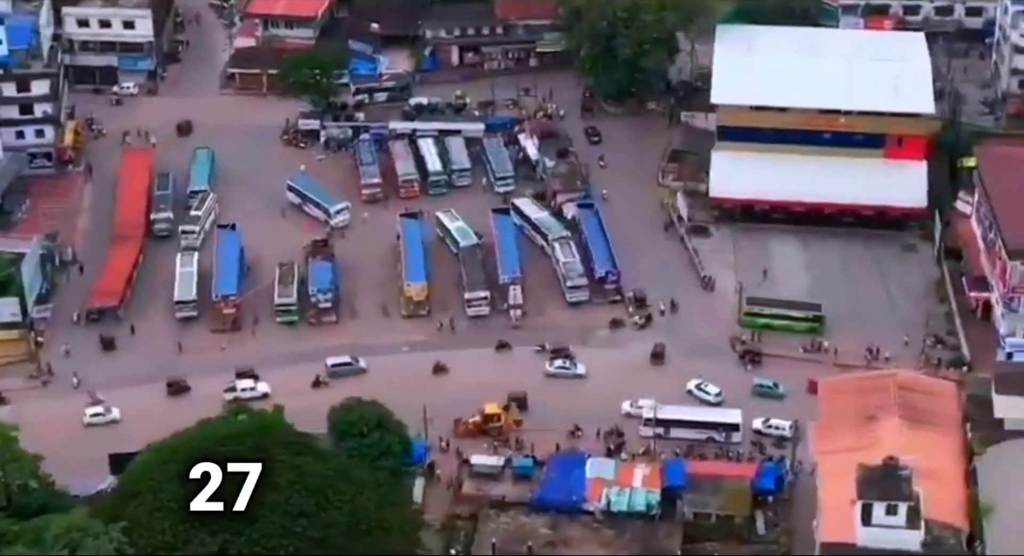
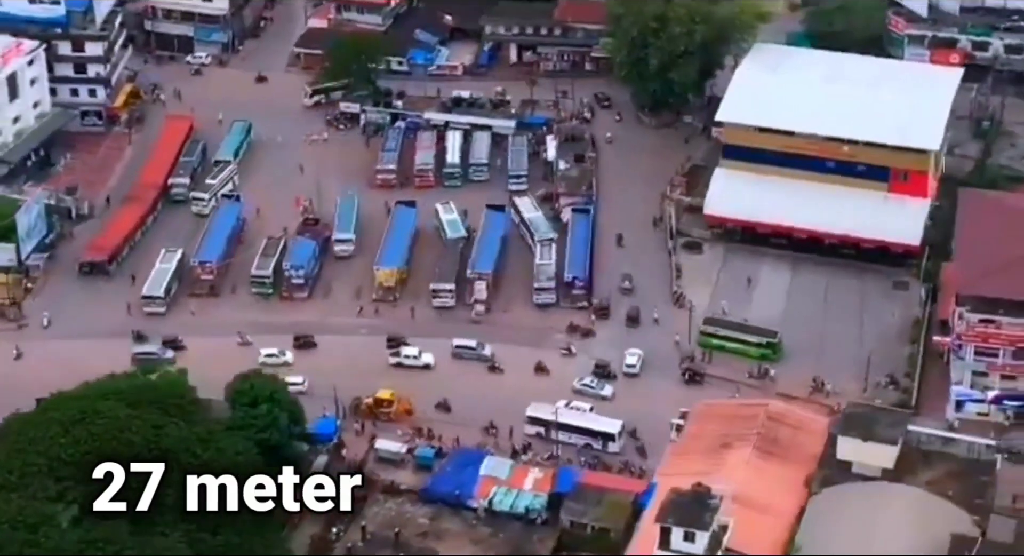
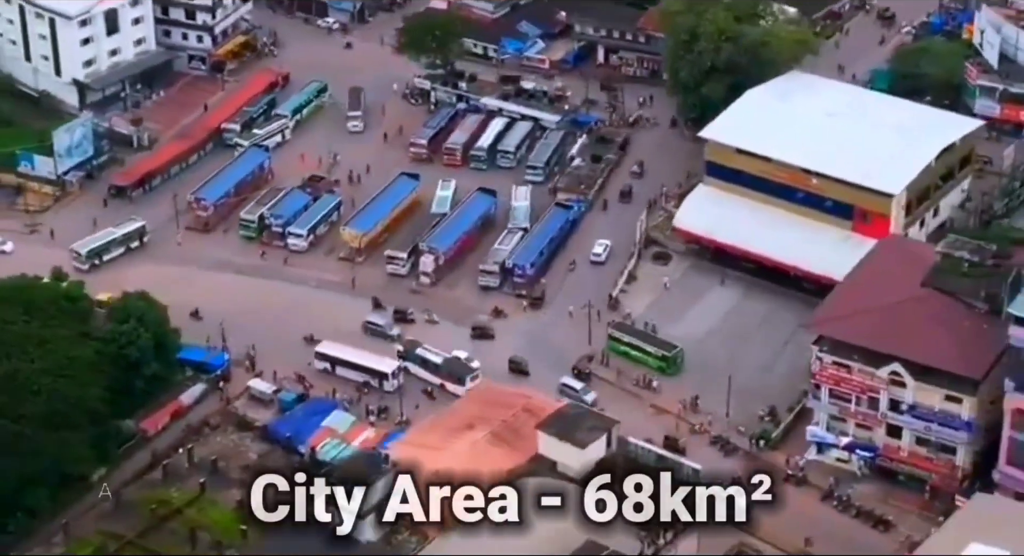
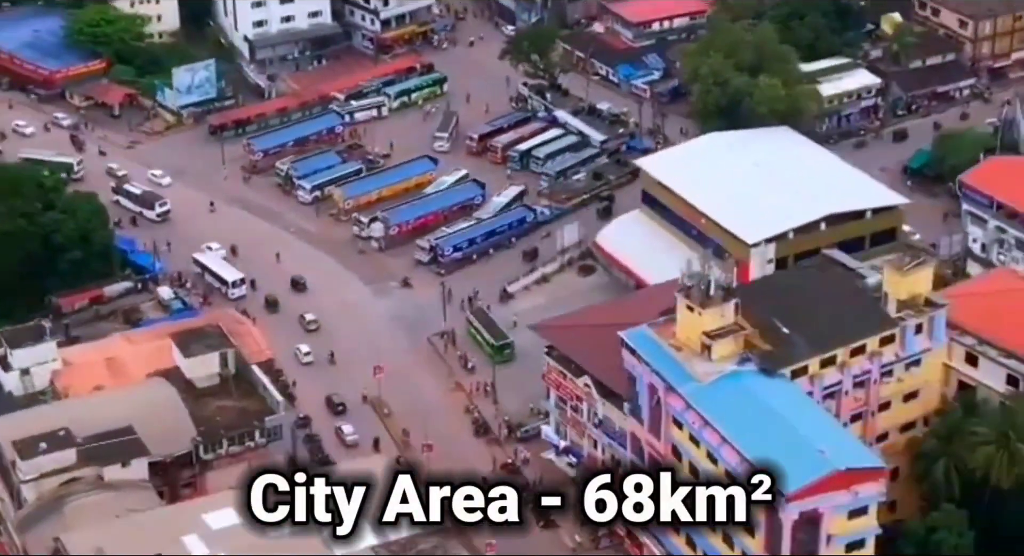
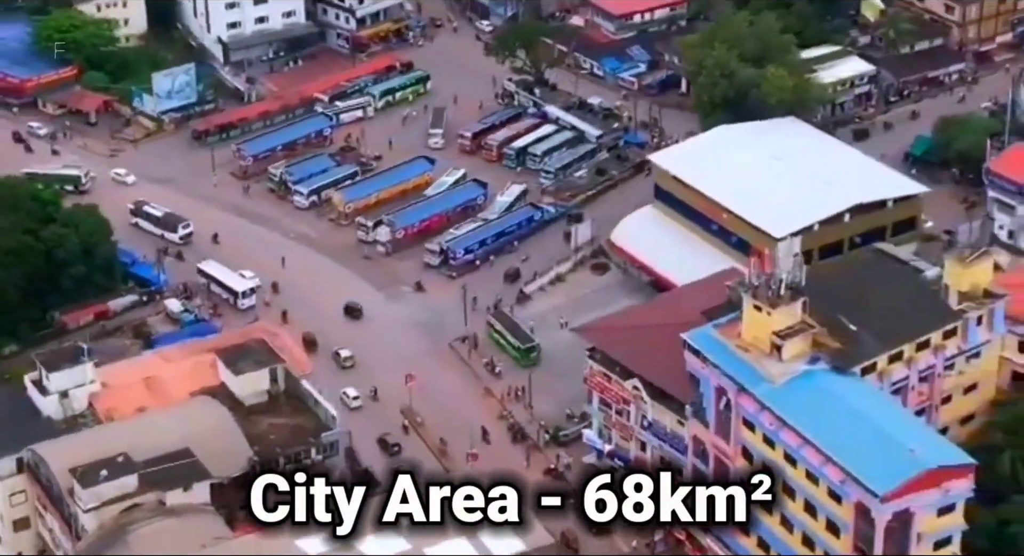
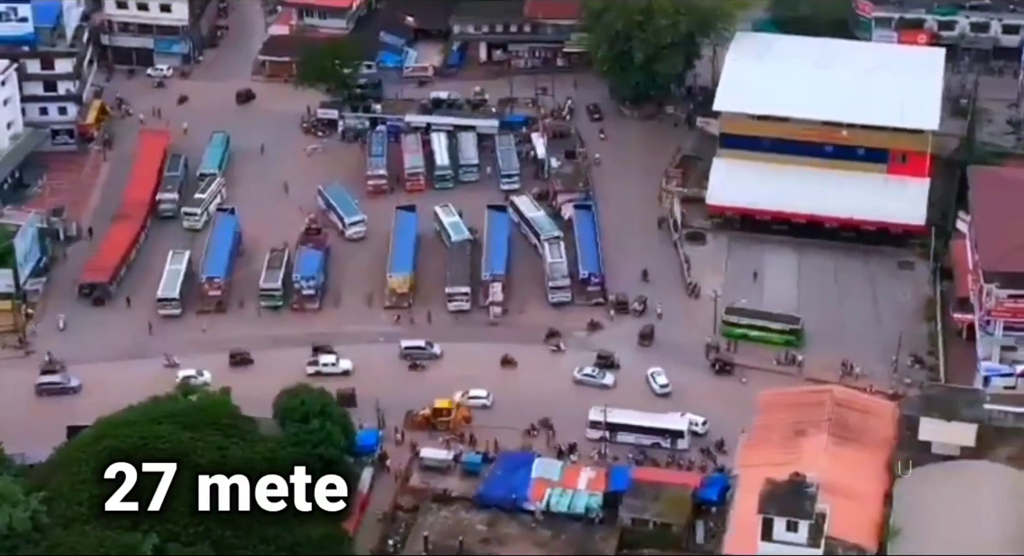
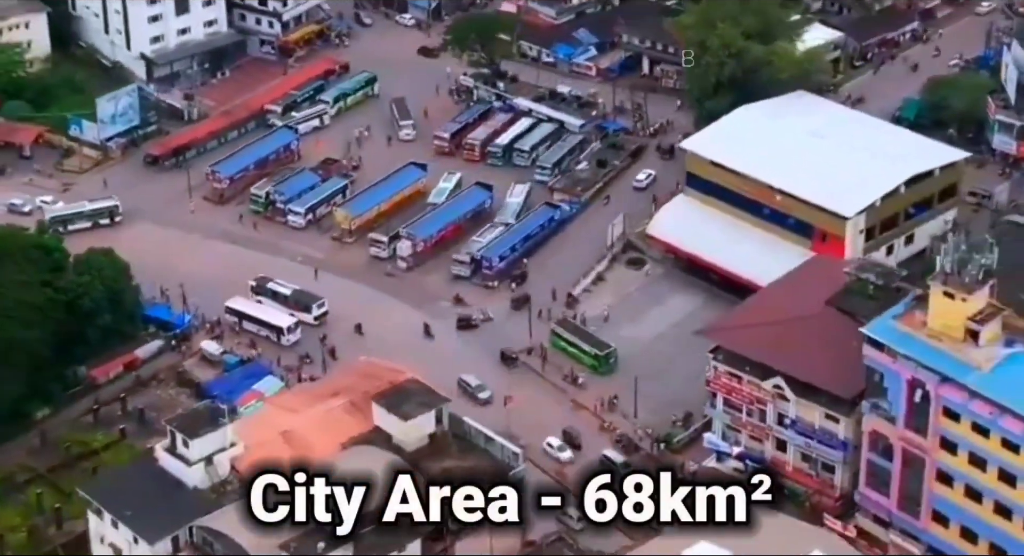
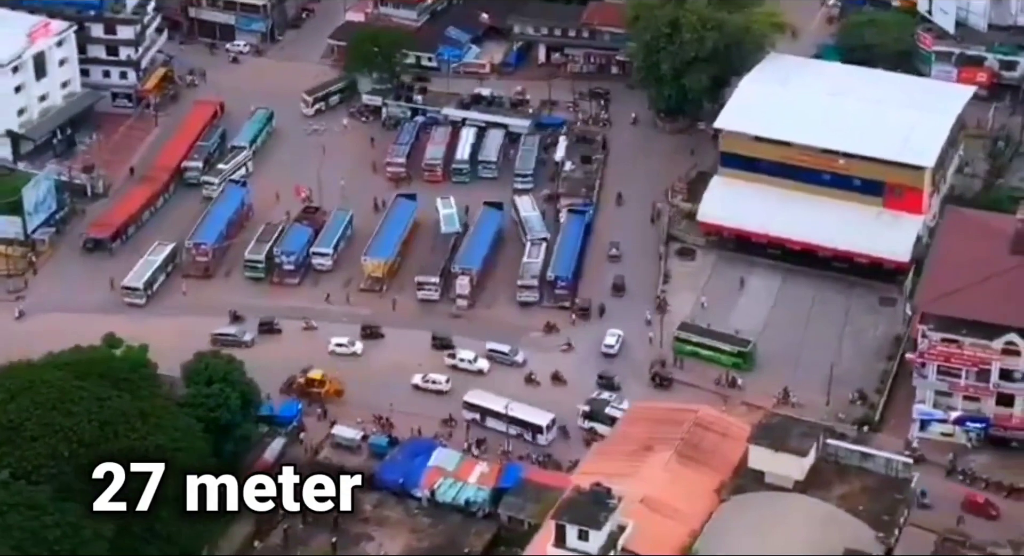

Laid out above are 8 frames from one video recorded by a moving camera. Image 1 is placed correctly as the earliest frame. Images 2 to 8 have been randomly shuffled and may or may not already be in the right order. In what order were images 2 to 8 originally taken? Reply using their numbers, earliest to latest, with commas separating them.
6, 2, 8, 3, 7, 5, 4
